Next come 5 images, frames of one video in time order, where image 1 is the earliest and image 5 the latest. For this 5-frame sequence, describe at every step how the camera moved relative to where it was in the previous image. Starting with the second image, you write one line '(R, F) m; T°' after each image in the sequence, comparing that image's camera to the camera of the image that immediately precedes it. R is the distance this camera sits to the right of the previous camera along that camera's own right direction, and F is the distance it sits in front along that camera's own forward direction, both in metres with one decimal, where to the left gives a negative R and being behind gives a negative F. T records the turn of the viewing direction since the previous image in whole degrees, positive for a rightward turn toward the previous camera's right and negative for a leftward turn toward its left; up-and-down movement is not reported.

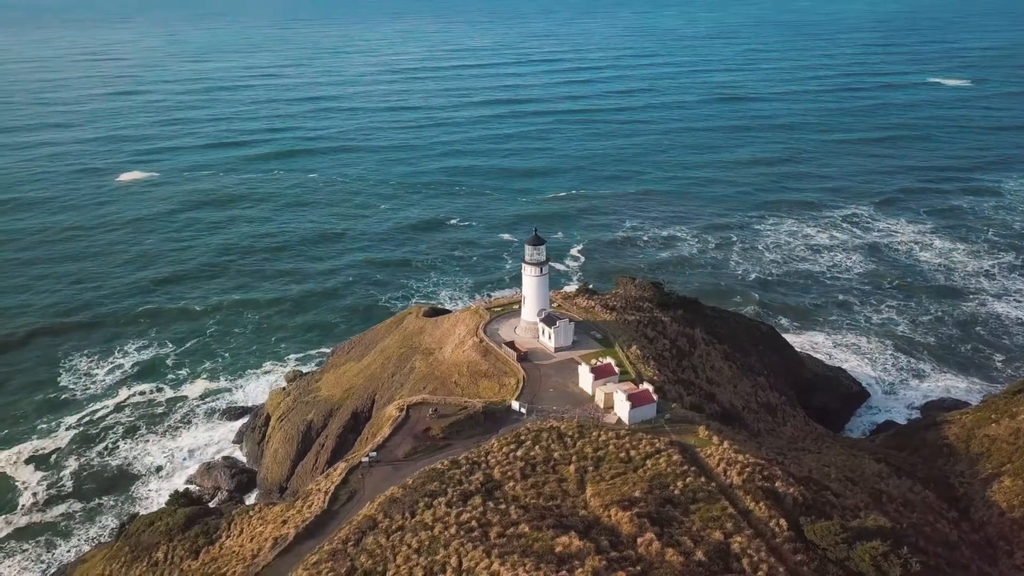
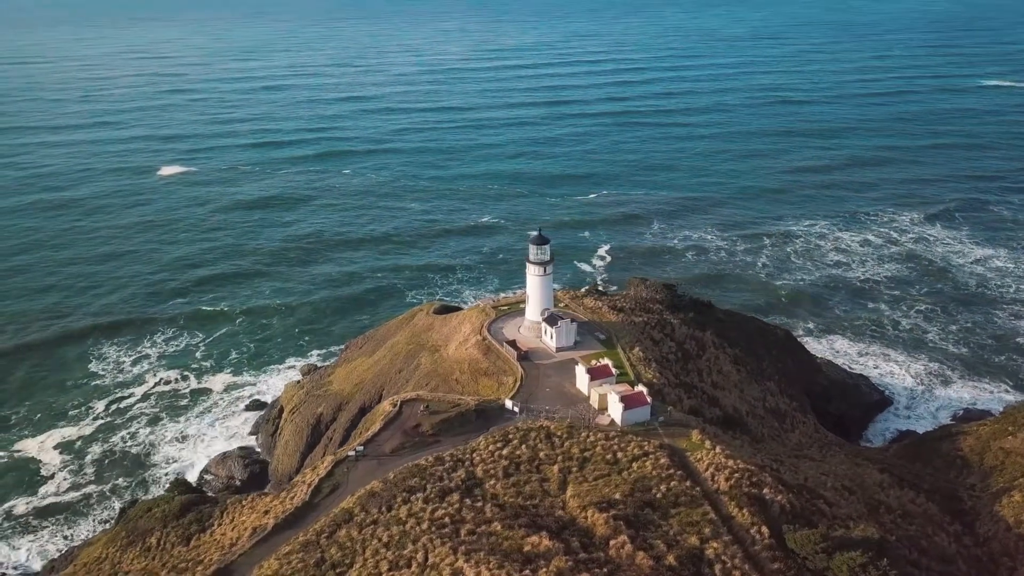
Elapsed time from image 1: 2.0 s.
(+1.1, 0.0) m; -3°
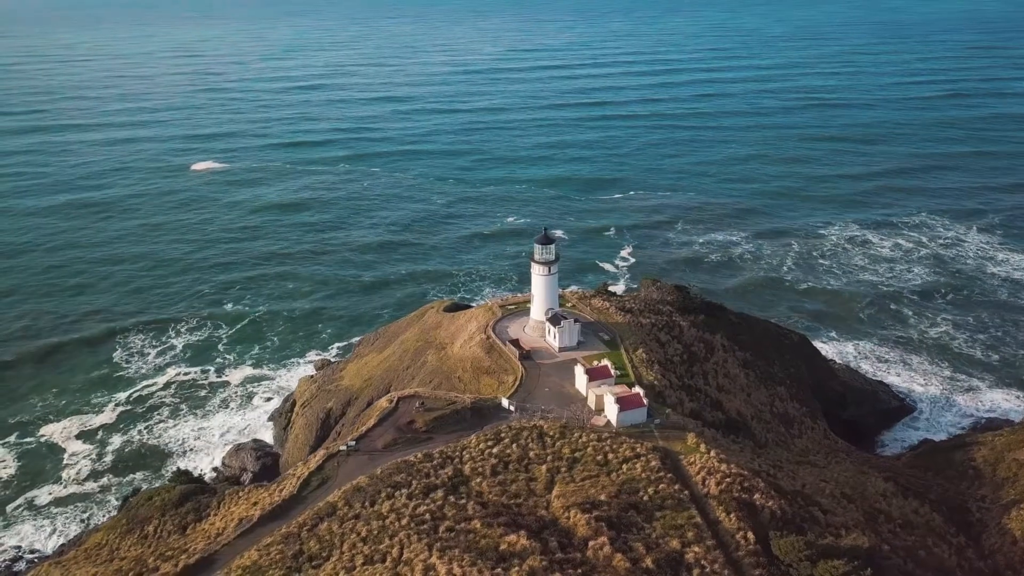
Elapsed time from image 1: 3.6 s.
(+0.9, 0.0) m; -2°
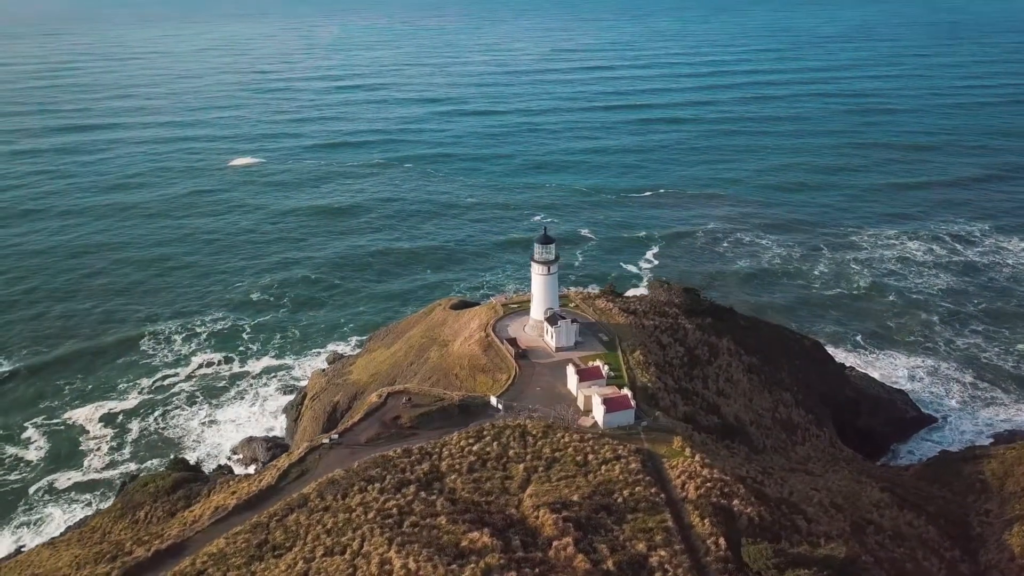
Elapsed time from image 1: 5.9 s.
(+1.2, 0.0) m; -2°
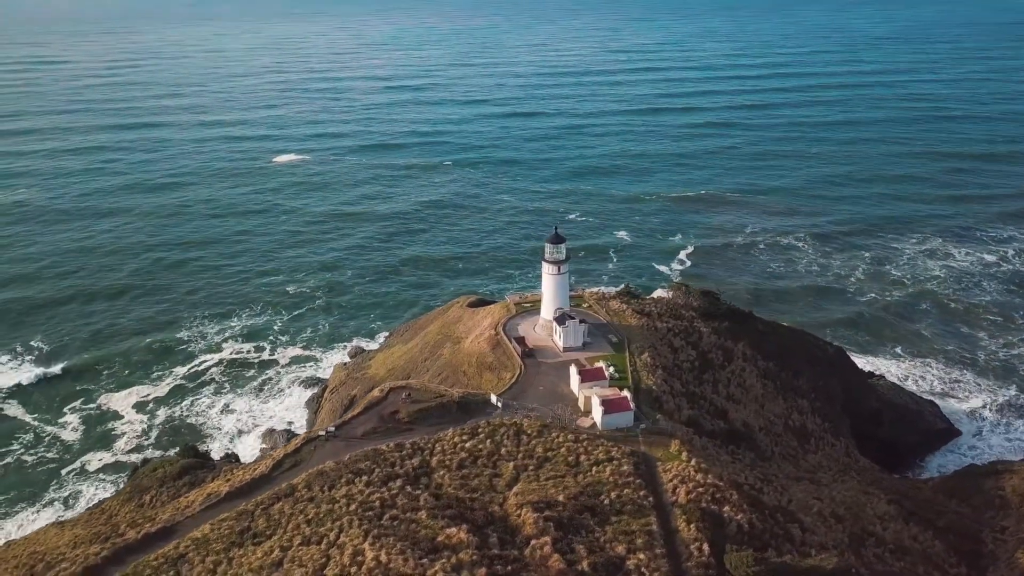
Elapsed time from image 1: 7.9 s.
(+1.1, 0.0) m; -3°
